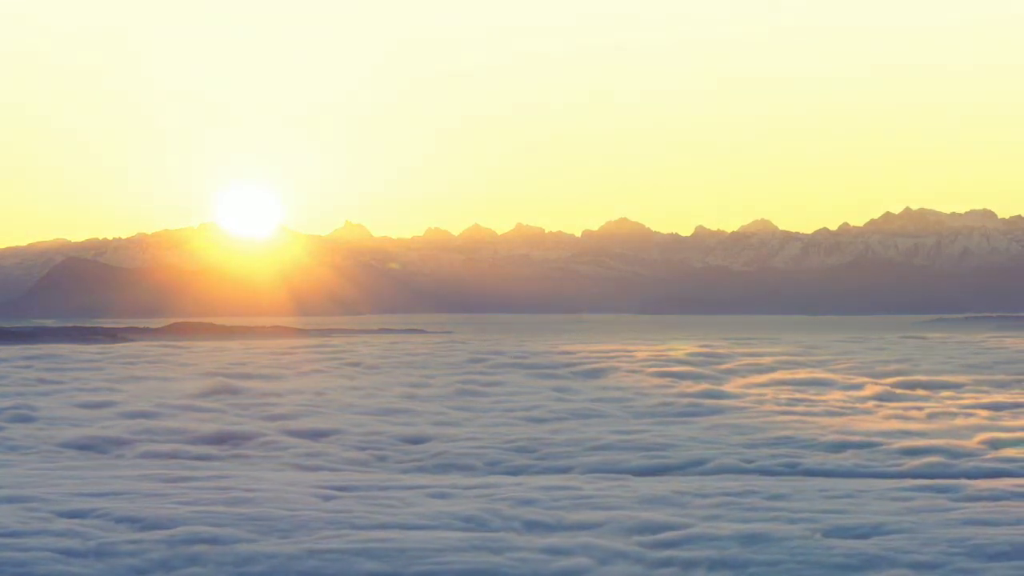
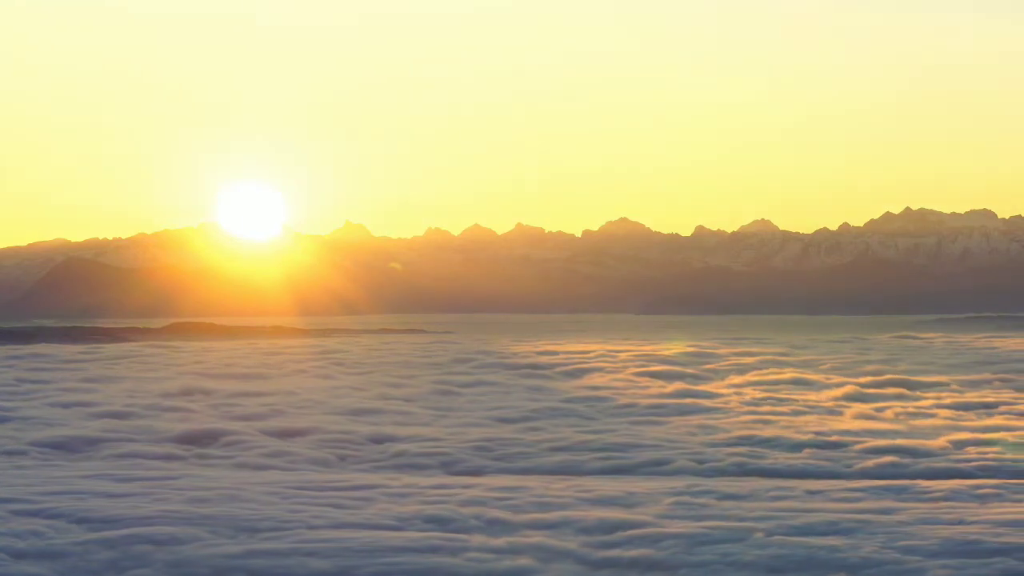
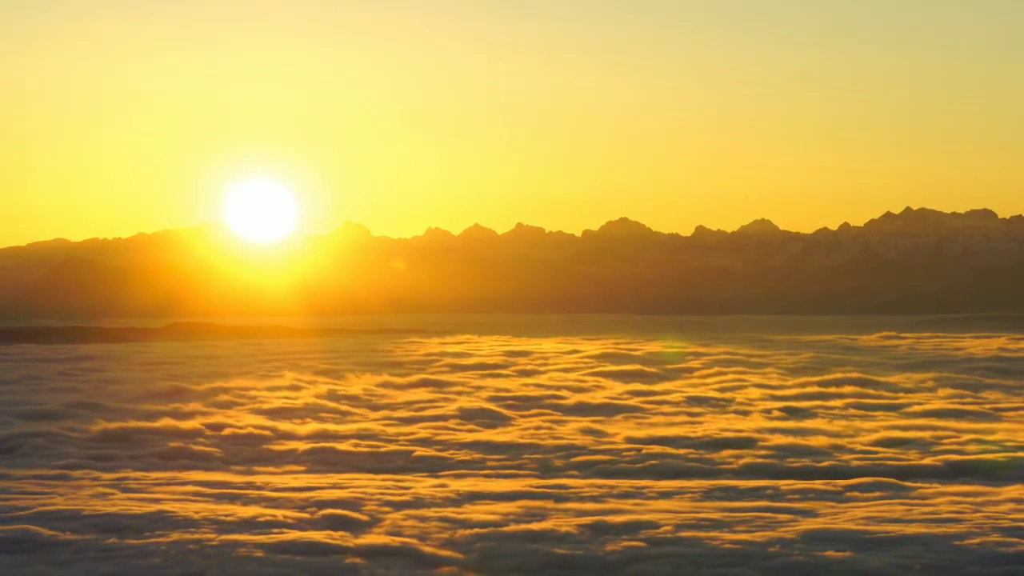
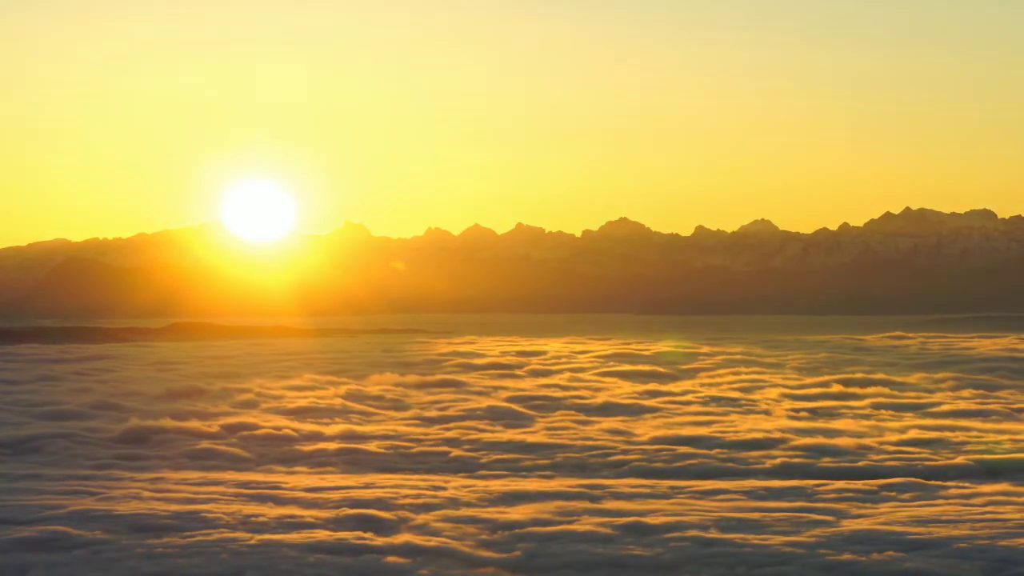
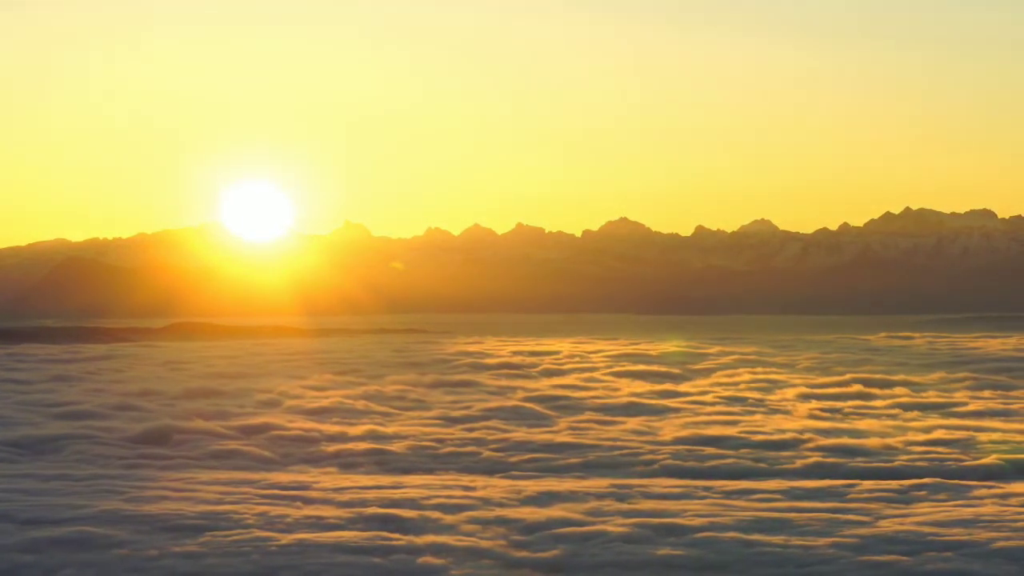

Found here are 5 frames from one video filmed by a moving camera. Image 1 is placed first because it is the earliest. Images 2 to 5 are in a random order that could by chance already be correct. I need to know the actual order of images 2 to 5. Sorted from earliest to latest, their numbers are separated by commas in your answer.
2, 5, 4, 3
